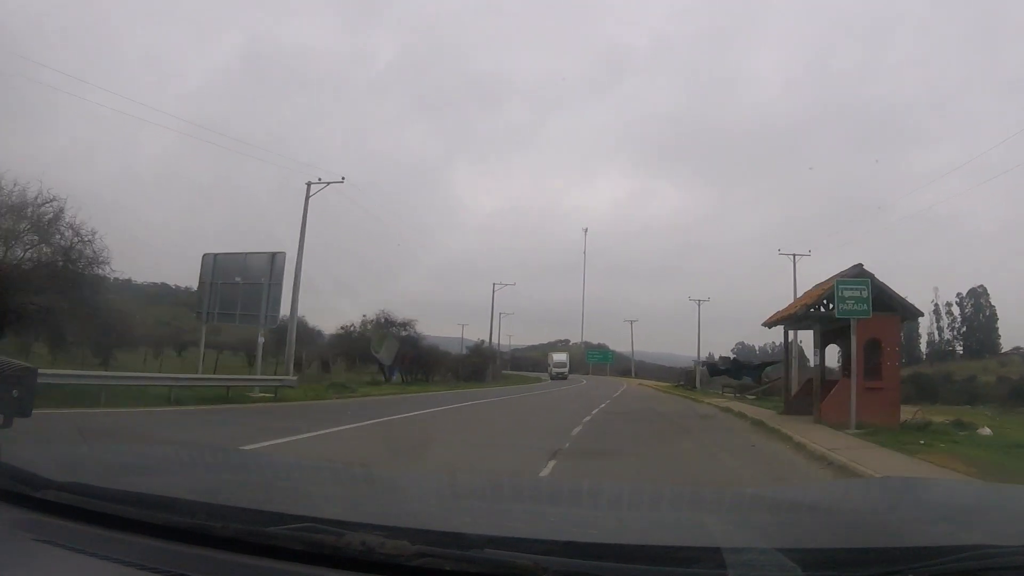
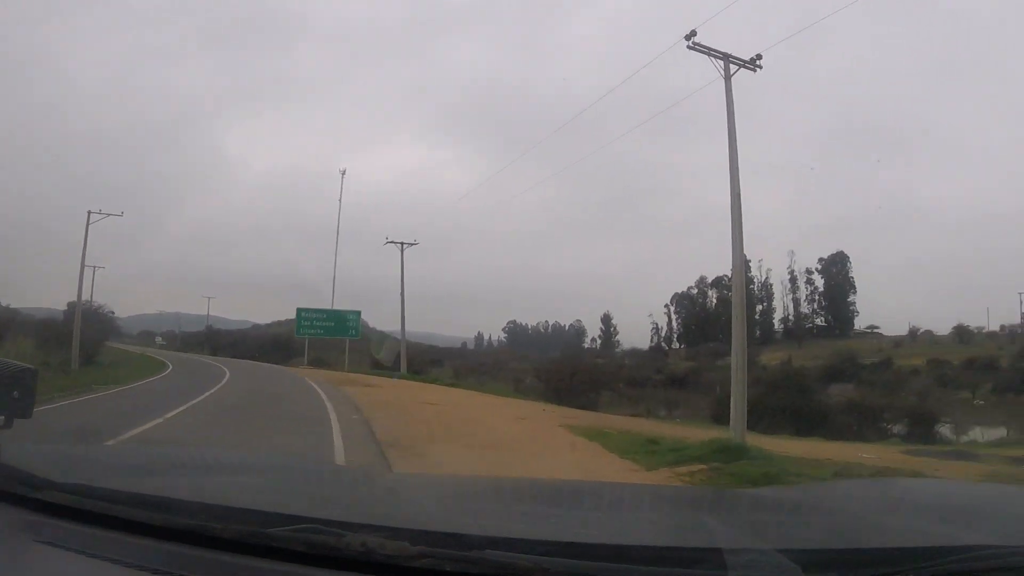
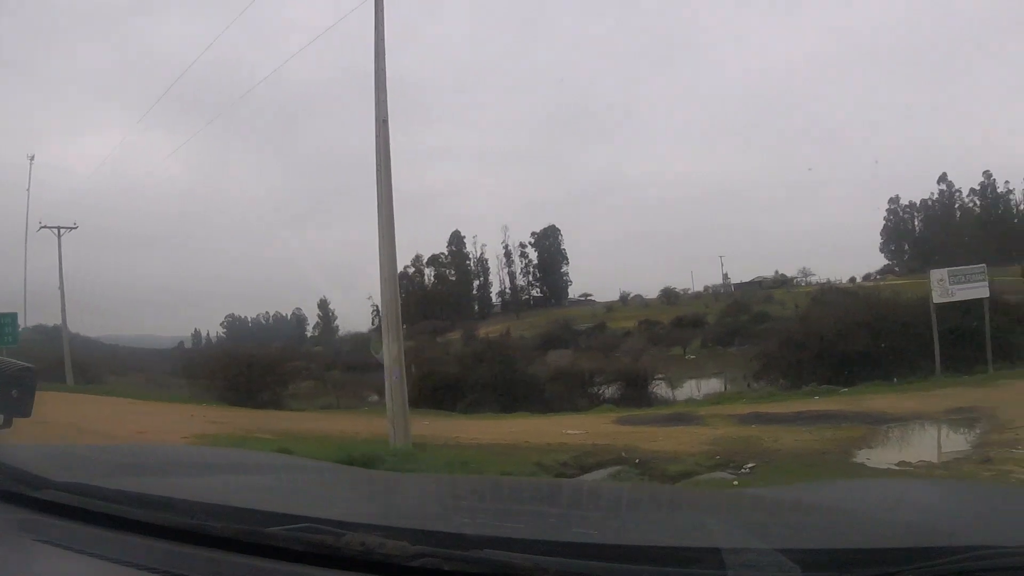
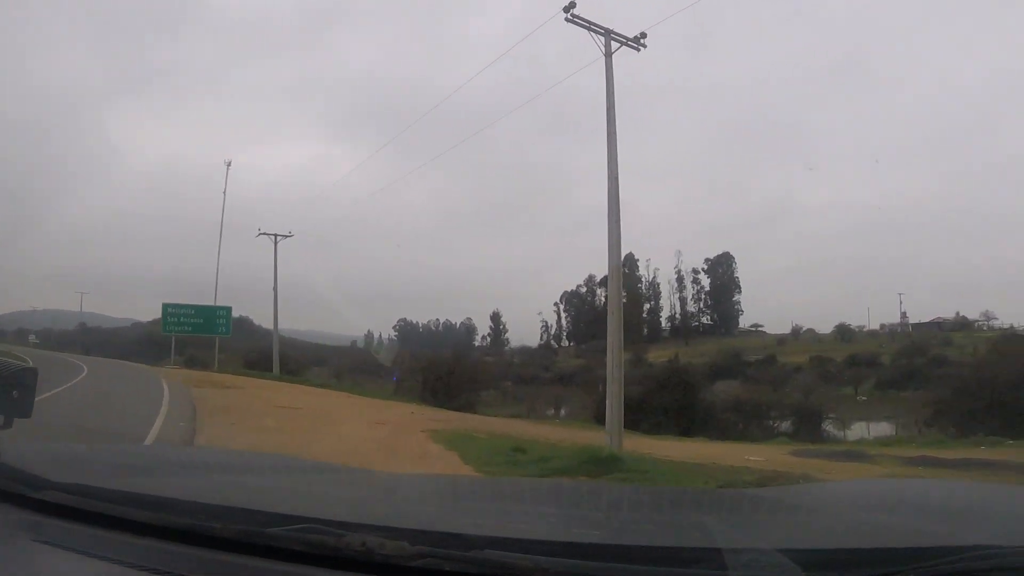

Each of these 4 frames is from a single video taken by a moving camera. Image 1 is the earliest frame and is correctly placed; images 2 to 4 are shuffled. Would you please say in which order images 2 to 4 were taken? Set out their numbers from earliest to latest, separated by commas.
2, 4, 3
